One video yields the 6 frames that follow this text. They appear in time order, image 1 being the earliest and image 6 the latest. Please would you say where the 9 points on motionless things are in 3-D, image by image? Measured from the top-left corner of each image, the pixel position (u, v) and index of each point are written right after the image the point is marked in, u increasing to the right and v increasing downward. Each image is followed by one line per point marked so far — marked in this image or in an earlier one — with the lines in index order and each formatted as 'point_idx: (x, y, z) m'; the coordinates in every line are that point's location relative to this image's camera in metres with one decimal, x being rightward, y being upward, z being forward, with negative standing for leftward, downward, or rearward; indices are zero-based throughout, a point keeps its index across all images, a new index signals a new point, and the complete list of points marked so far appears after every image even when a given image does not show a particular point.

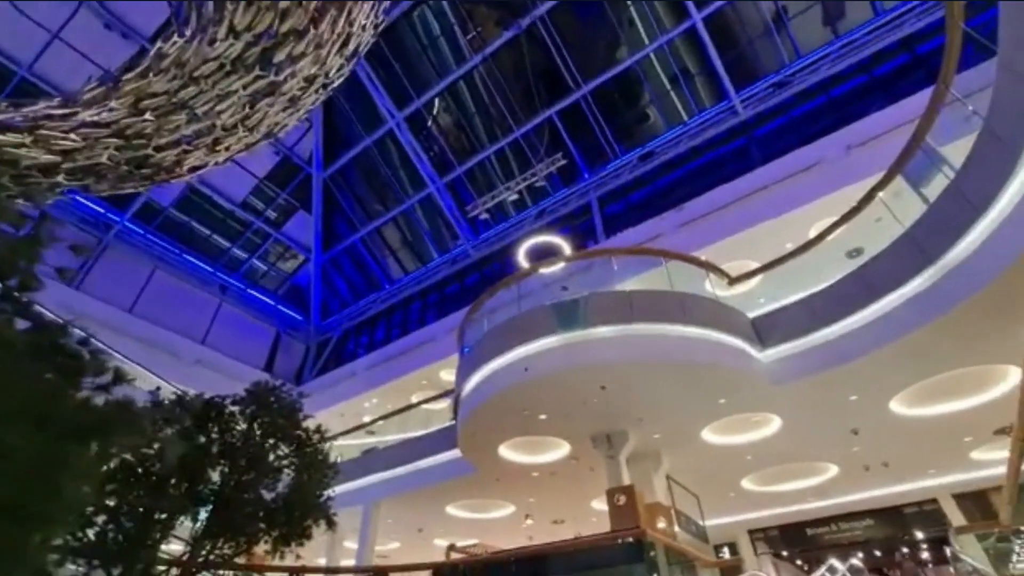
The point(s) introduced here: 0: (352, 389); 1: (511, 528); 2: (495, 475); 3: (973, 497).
0: (-5.8, -3.6, +17.9) m
1: (-0.1, -6.8, +14.1) m
2: (-0.4, -4.1, +10.9) m
3: (+11.5, -5.2, +12.3) m
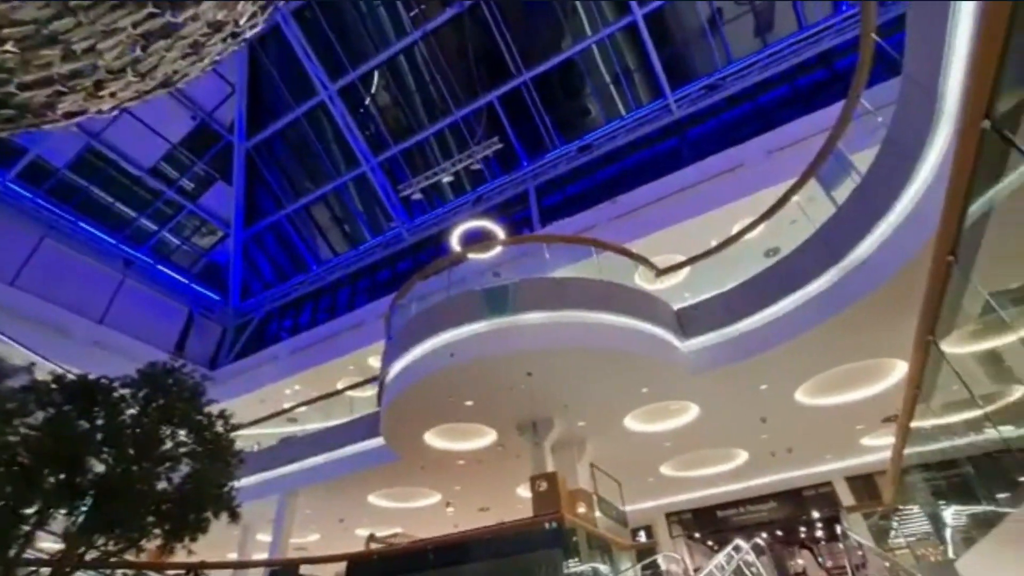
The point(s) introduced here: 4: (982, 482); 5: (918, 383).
0: (-8.2, -2.9, +16.9) m
1: (-2.2, -6.4, +13.9) m
2: (-2.0, -3.8, +10.6) m
3: (+9.5, -5.2, +13.5) m
4: (+4.0, -1.6, +4.3) m
5: (+3.6, -0.8, +4.3) m
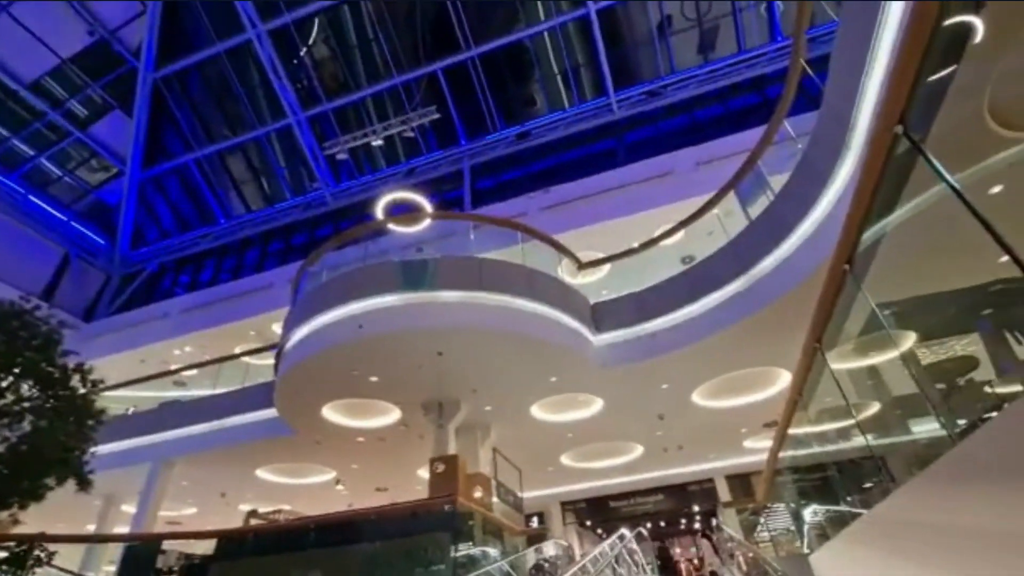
0: (-10.9, -1.3, +15.3) m
1: (-5.0, -5.6, +13.4) m
2: (-4.0, -3.0, +10.1) m
3: (+6.7, -5.6, +14.6) m
4: (+3.1, -1.8, +4.6) m
5: (+2.7, -0.9, +4.6) m
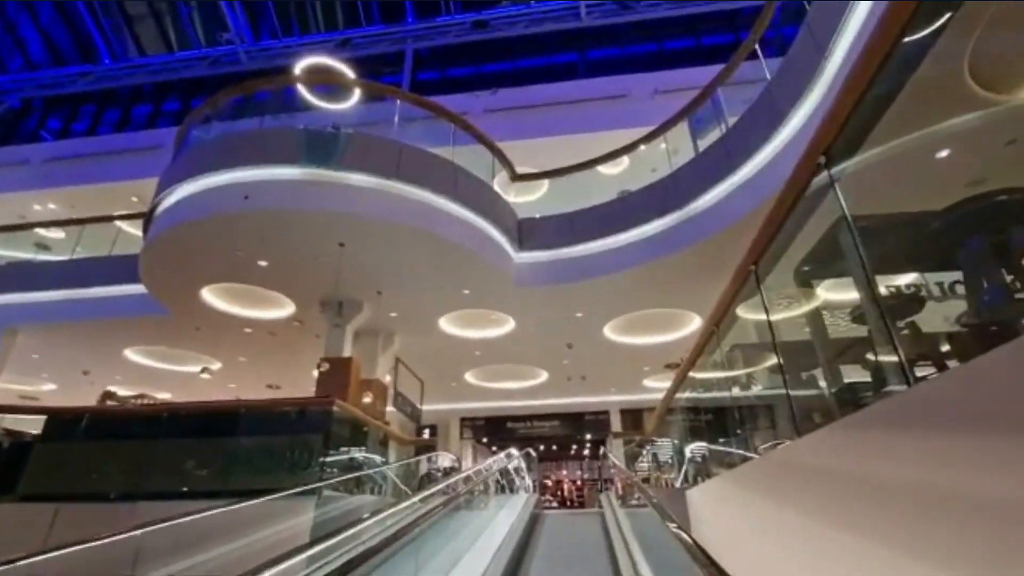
0: (-12.9, +2.8, +12.9) m
1: (-7.5, -2.4, +12.4) m
2: (-5.8, -0.6, +9.0) m
3: (+3.8, -3.9, +15.4) m
4: (+2.0, -1.3, +4.6) m
5: (+1.8, -0.3, +4.3) m
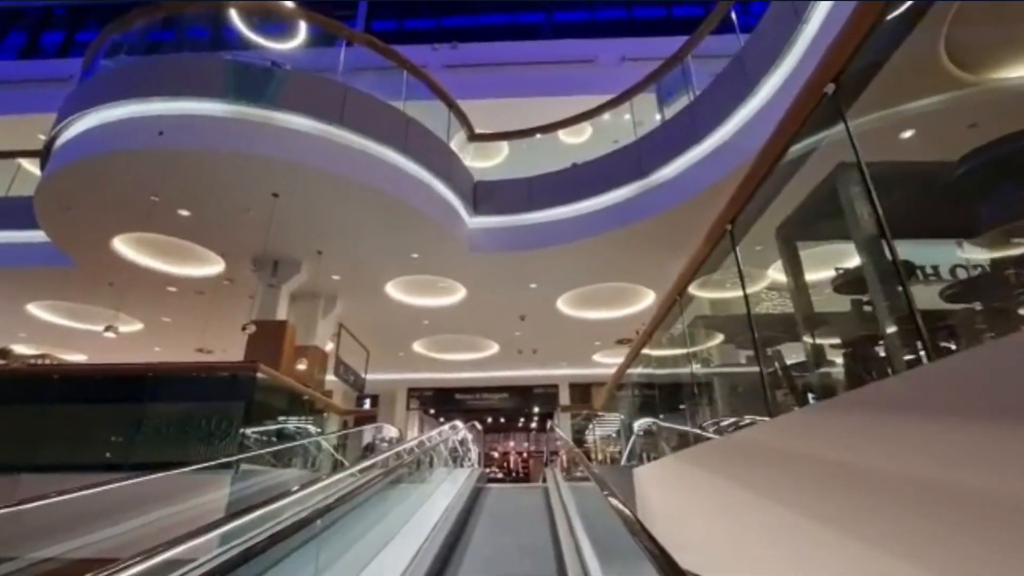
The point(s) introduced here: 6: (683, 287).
0: (-13.9, +4.1, +11.1) m
1: (-8.7, -1.4, +11.4) m
2: (-6.6, +0.2, +8.1) m
3: (+2.2, -3.1, +15.5) m
4: (+1.5, -1.0, +4.4) m
5: (+1.4, -0.1, +4.1) m
6: (+1.4, 0.0, +4.0) m
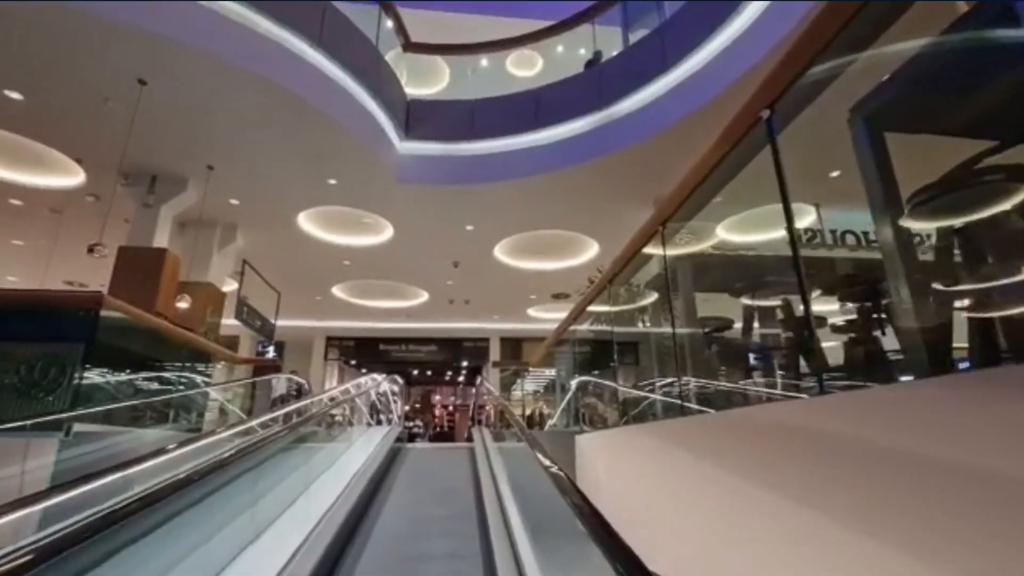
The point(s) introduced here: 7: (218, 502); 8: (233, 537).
0: (-14.9, +6.0, +7.9) m
1: (-10.1, +0.3, +9.4) m
2: (-7.5, +1.4, +6.3) m
3: (0.0, -1.7, +15.0) m
4: (+1.0, -0.6, +3.8) m
5: (+0.9, +0.4, +3.4) m
6: (+0.9, +0.4, +3.3) m
7: (-2.0, -1.5, +3.4) m
8: (-1.9, -1.7, +3.3) m
